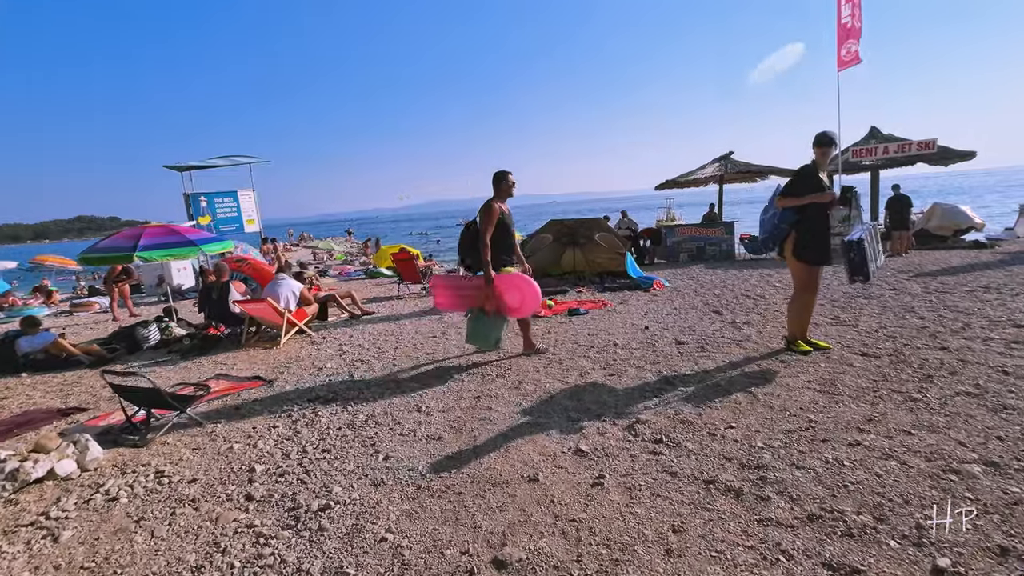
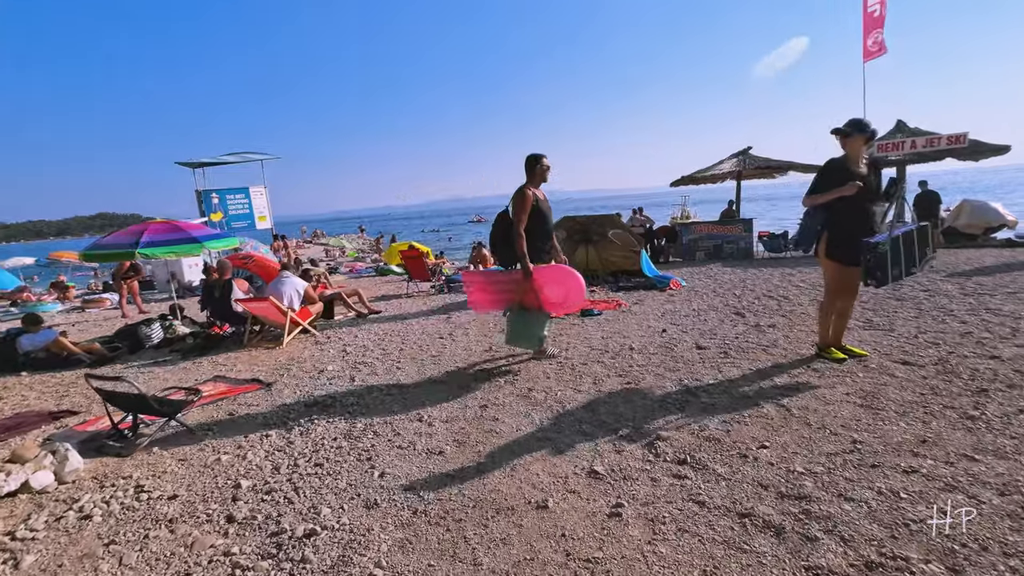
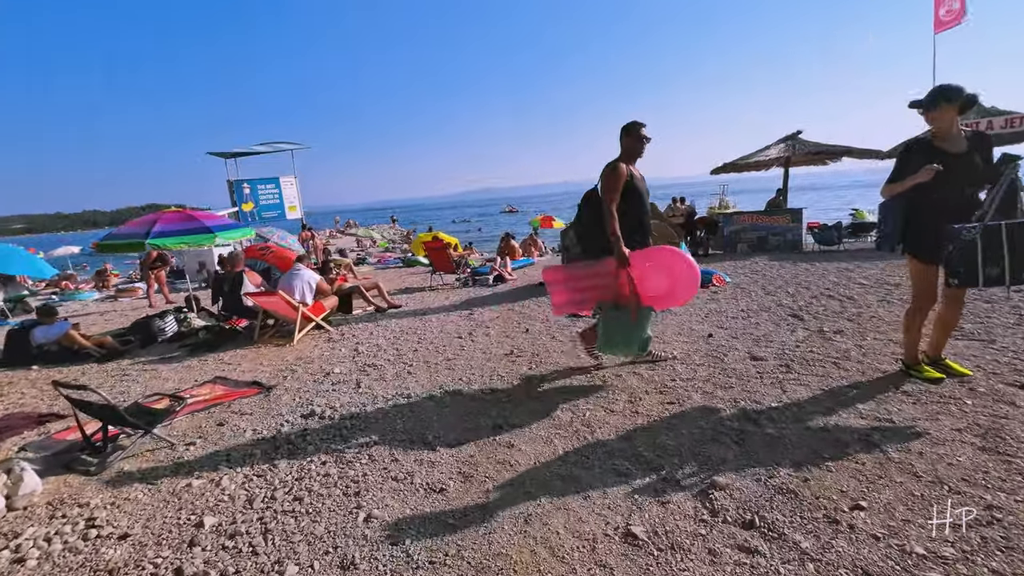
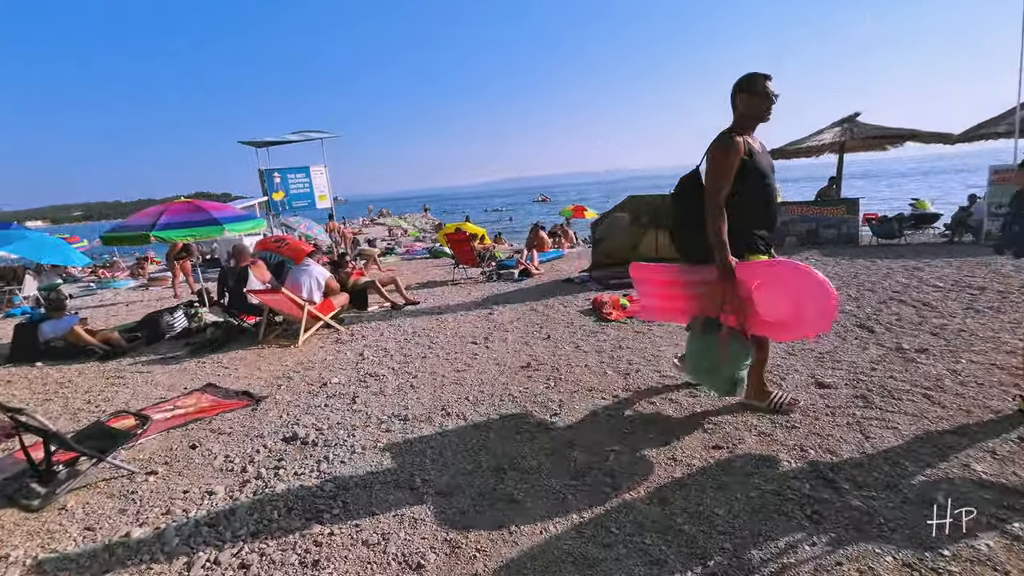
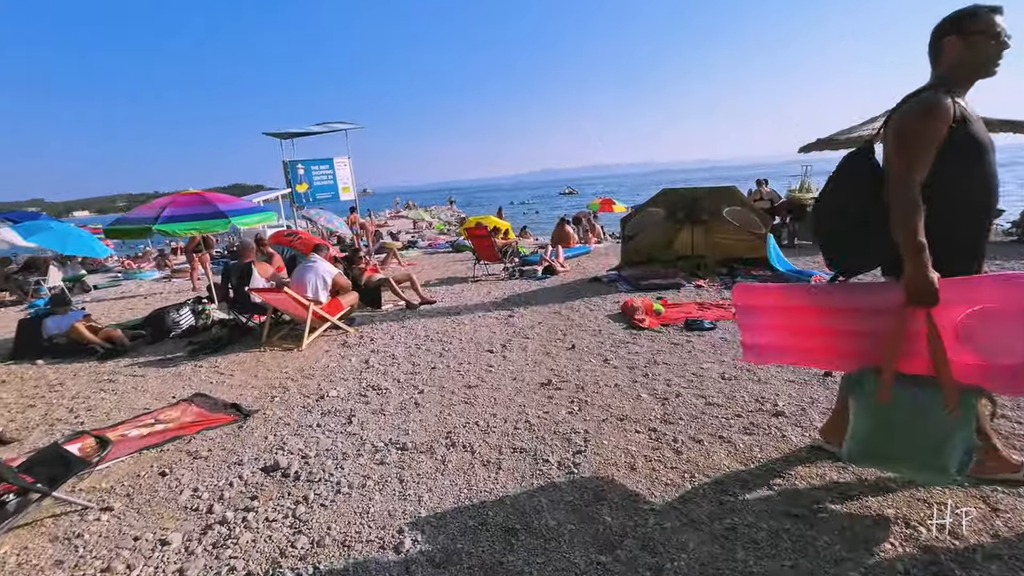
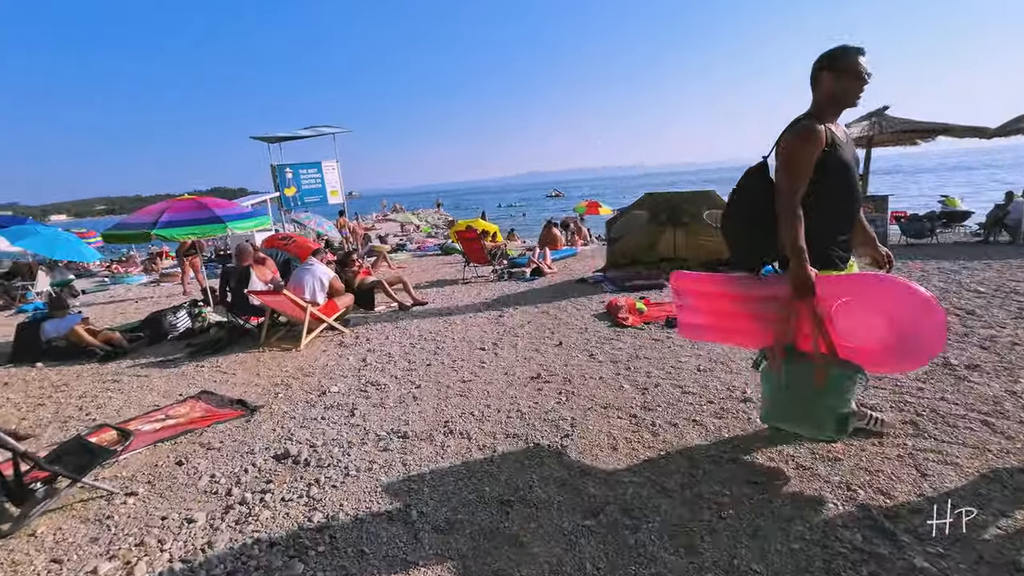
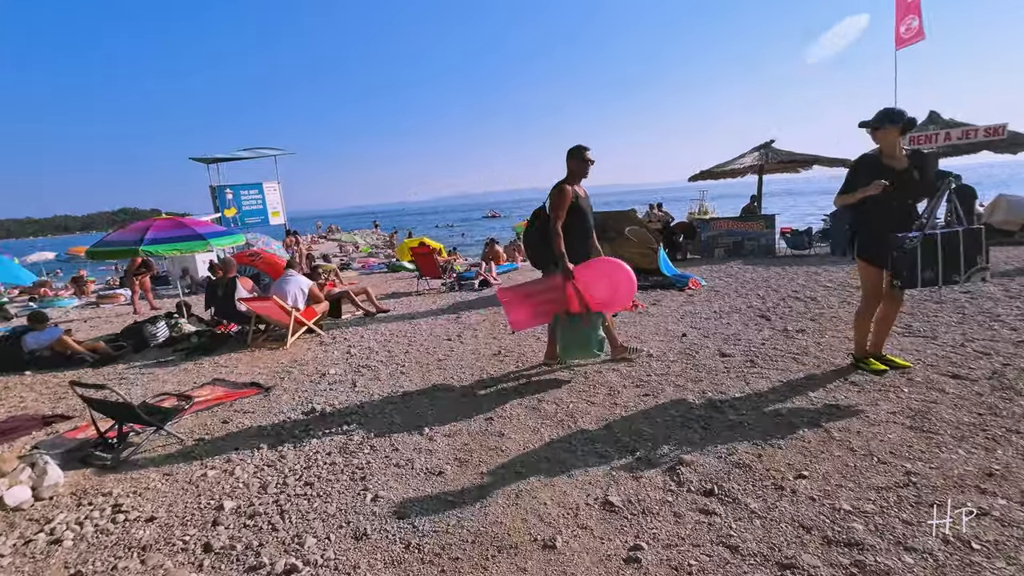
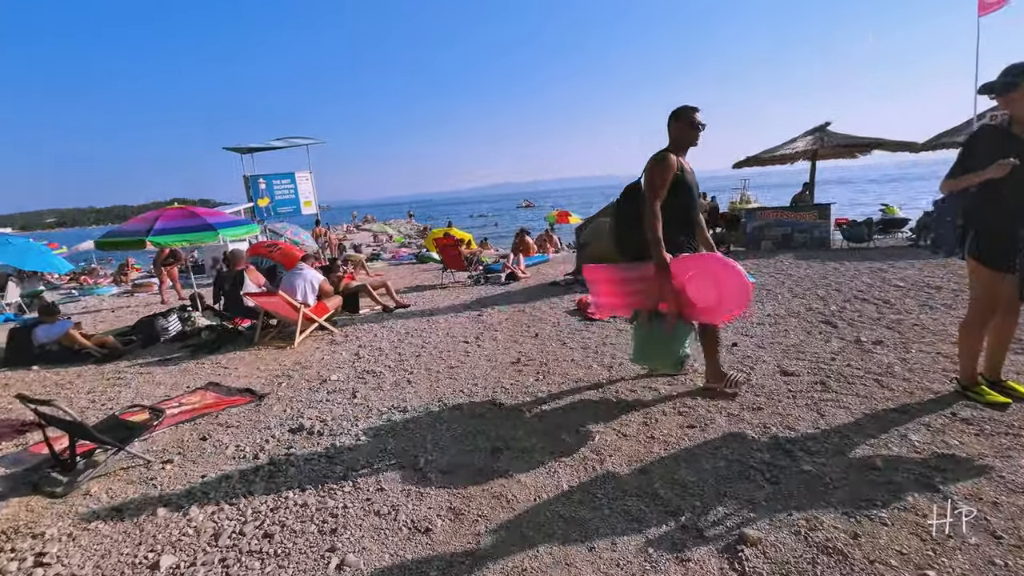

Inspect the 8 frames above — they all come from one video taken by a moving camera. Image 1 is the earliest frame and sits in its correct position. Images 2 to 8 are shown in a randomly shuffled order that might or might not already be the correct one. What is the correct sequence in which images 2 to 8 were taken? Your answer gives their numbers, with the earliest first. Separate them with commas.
2, 7, 3, 8, 4, 6, 5
